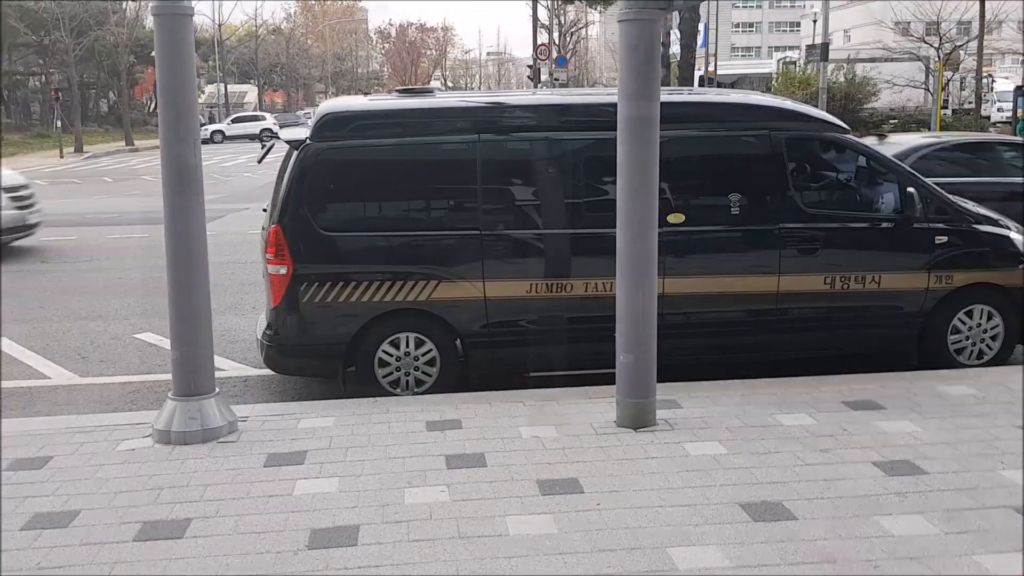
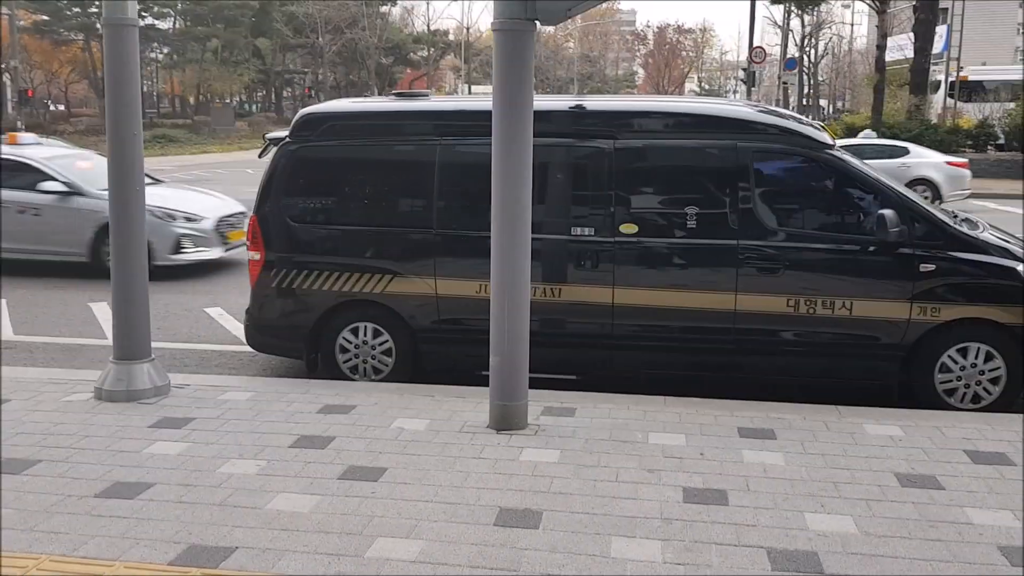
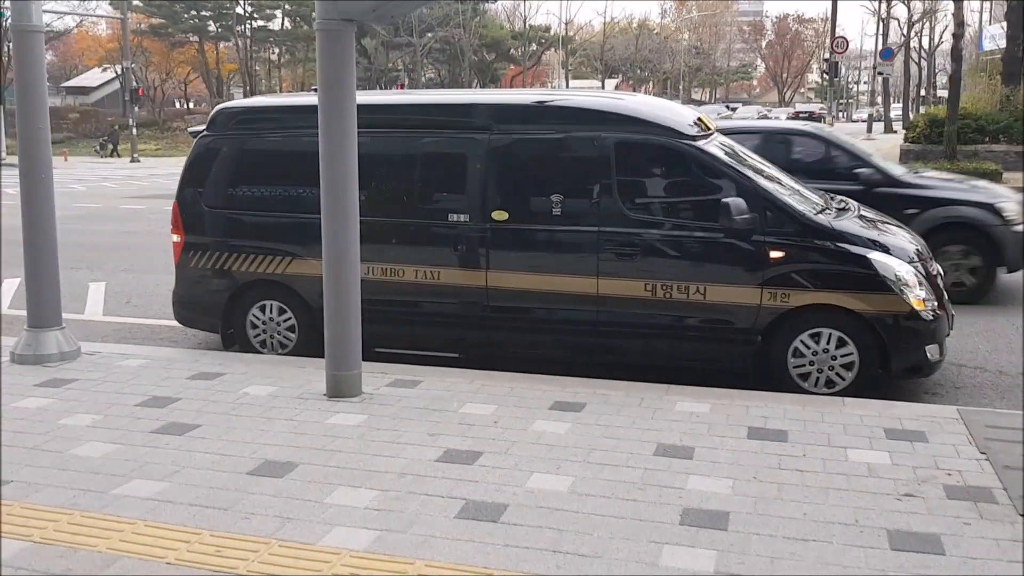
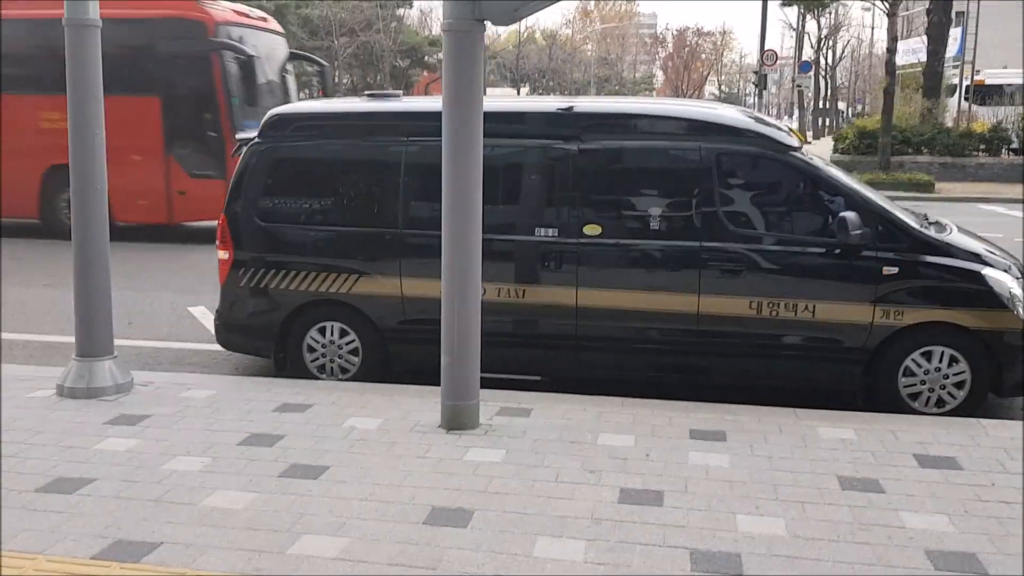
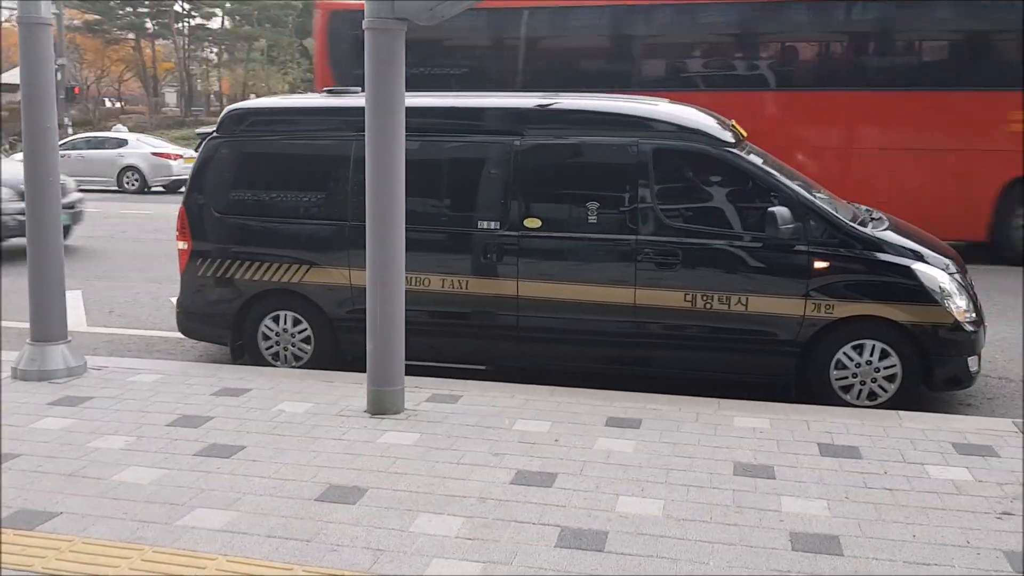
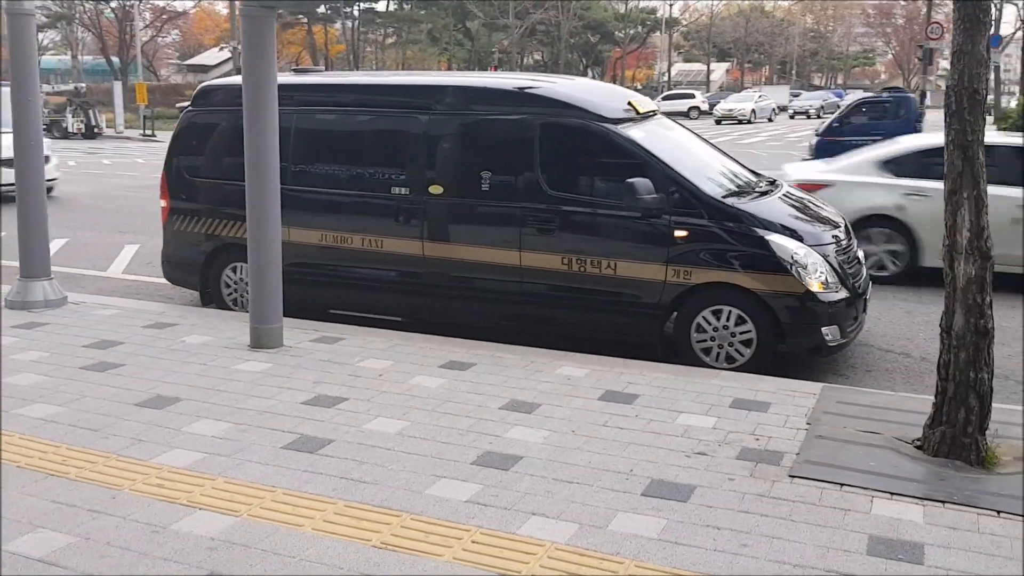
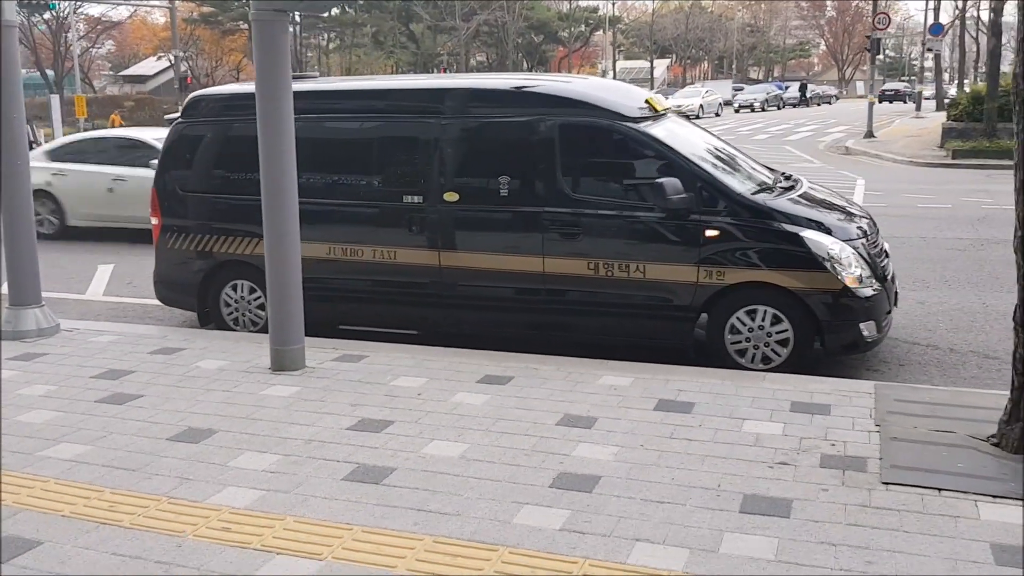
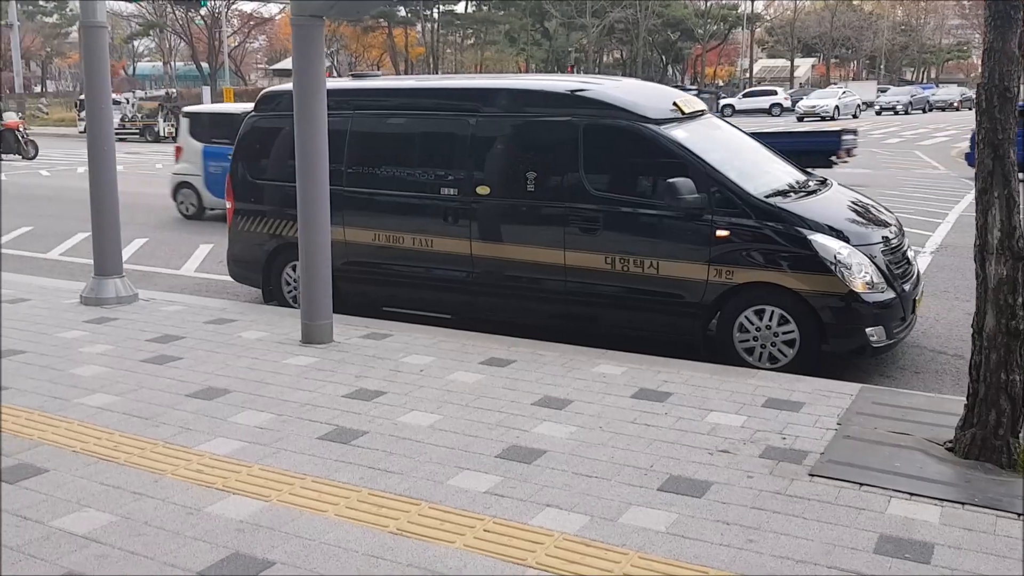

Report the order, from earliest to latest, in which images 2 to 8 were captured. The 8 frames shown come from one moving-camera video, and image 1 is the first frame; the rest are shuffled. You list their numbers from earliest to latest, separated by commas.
2, 4, 5, 3, 7, 6, 8
